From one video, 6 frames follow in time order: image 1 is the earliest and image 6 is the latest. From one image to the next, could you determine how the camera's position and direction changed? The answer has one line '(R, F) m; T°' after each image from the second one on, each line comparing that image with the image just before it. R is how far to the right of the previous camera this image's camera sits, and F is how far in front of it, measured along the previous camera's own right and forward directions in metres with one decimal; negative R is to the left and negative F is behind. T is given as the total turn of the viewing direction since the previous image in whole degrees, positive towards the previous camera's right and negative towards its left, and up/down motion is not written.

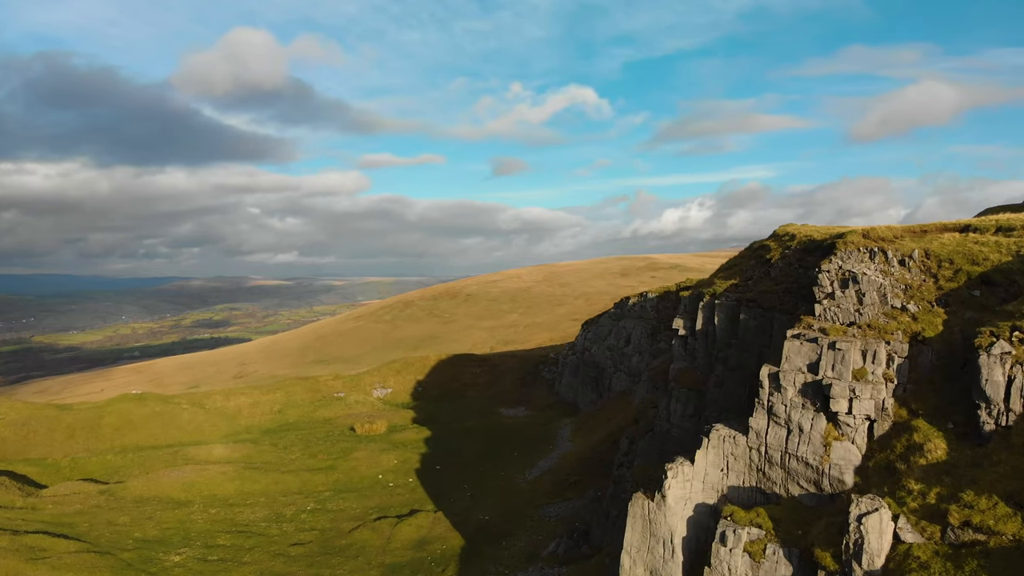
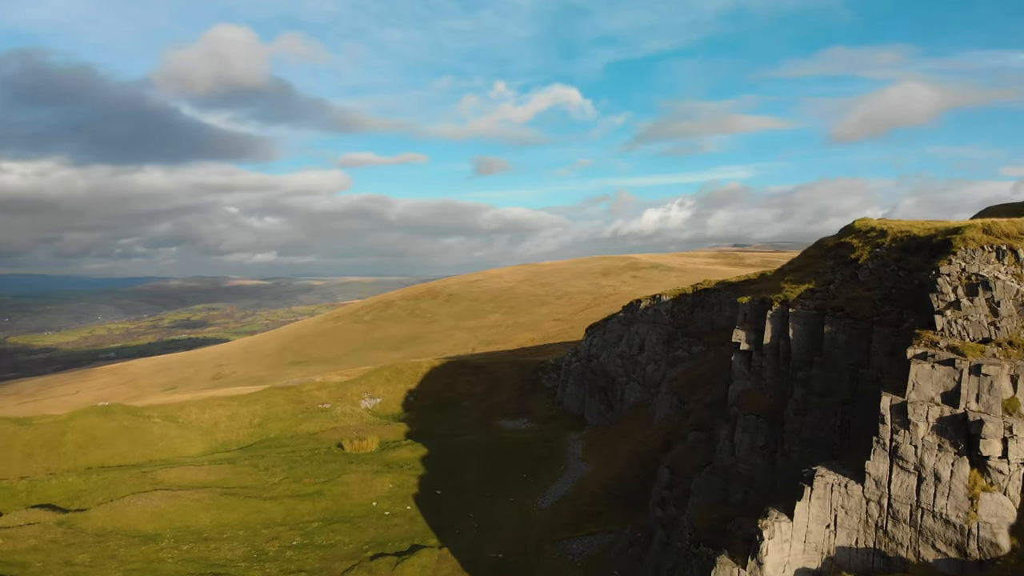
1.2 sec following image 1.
(-2.6, +5.9) m; +2°
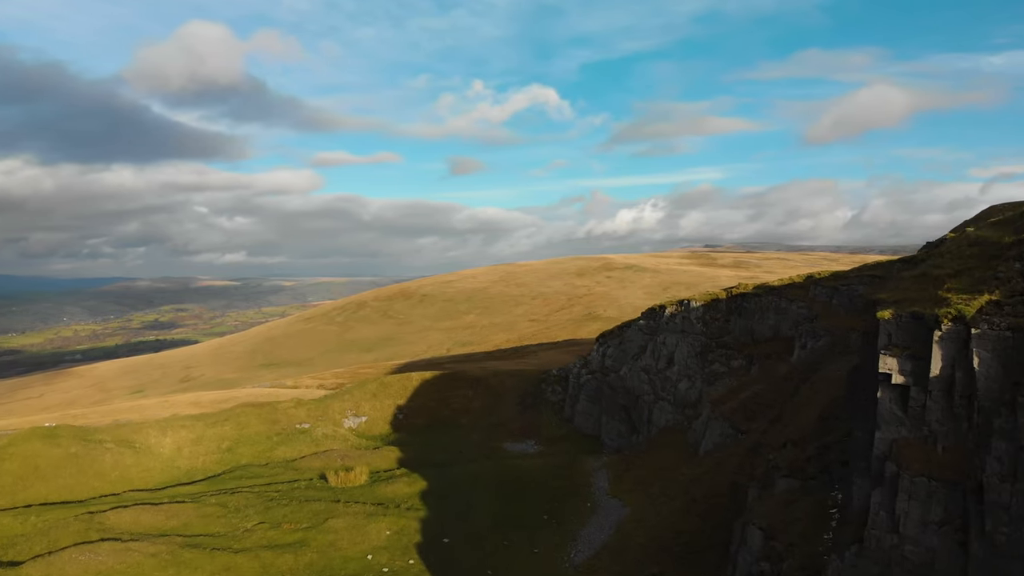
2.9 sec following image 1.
(-3.8, +8.4) m; +3°
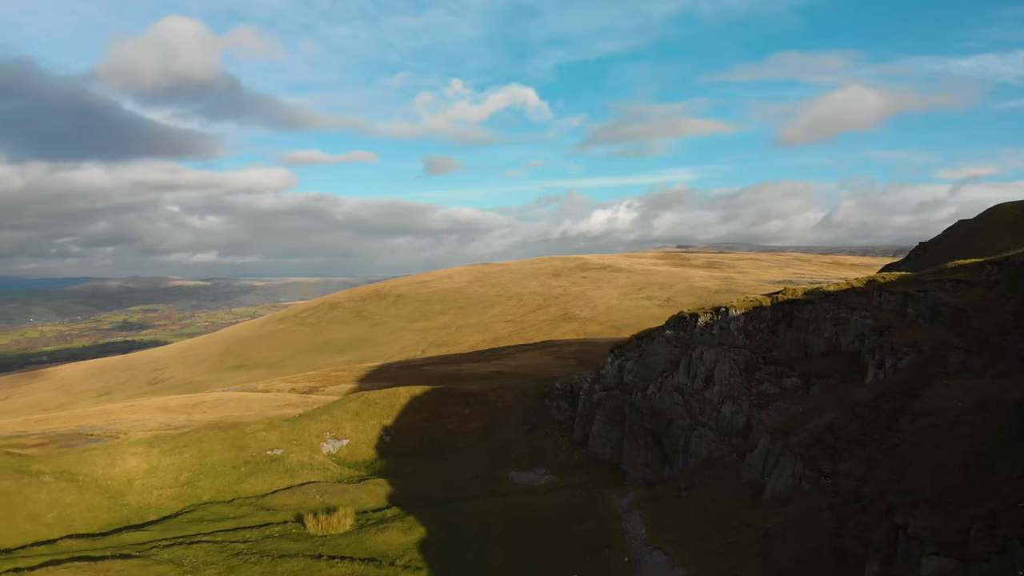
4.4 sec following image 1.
(-3.4, +8.8) m; +3°
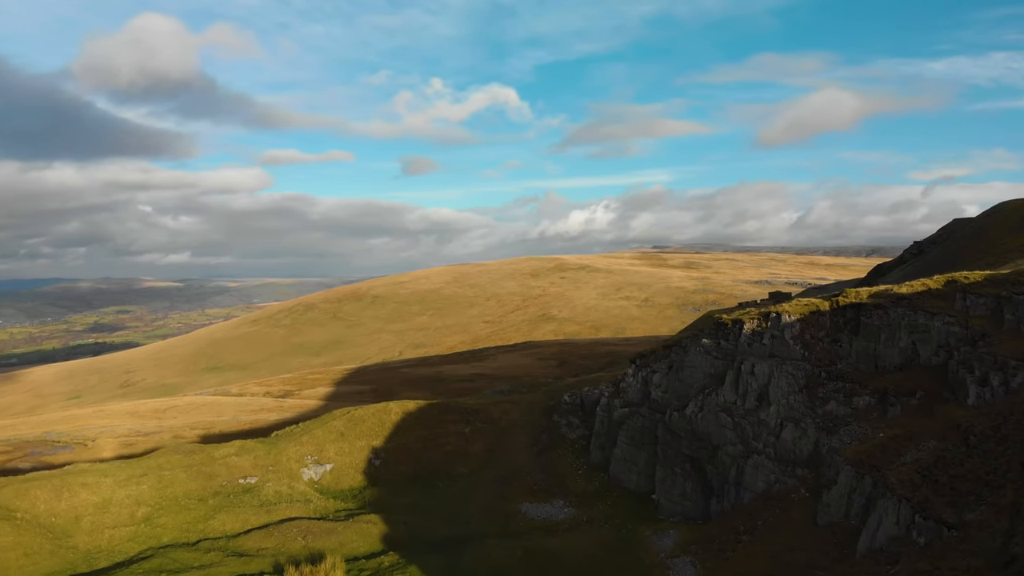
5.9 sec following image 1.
(-3.3, +7.8) m; +2°
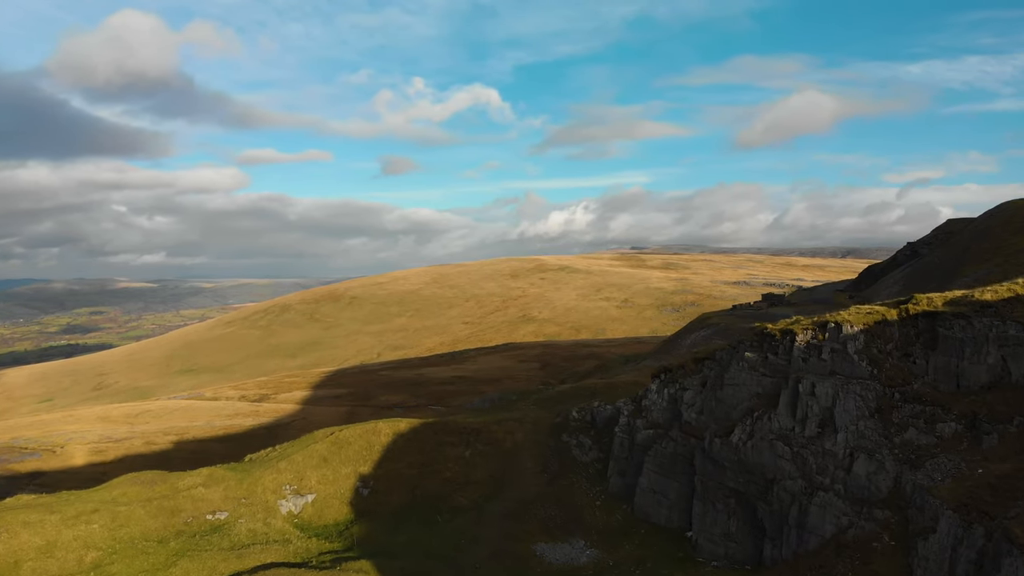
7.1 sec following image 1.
(-2.8, +6.9) m; +2°
